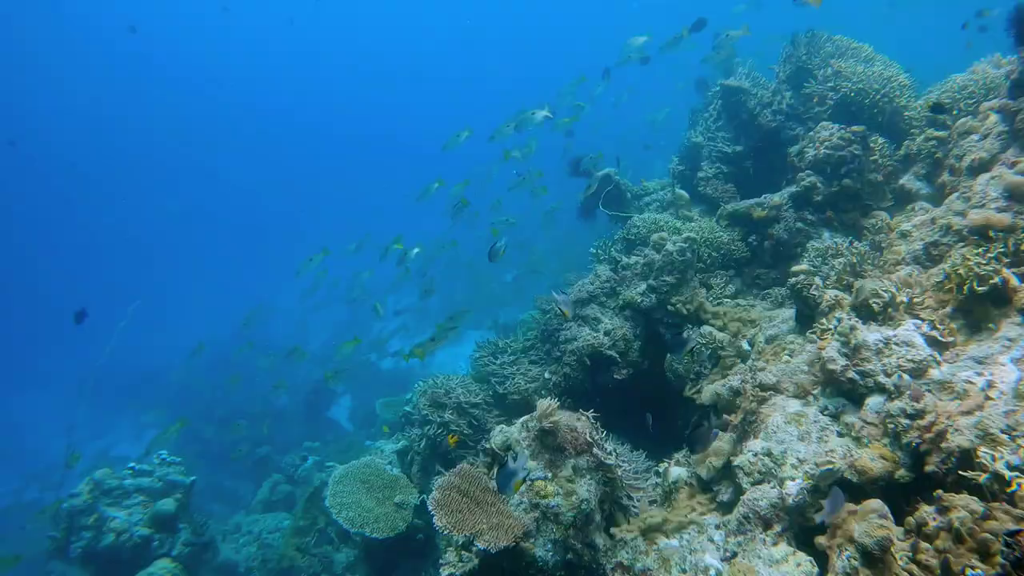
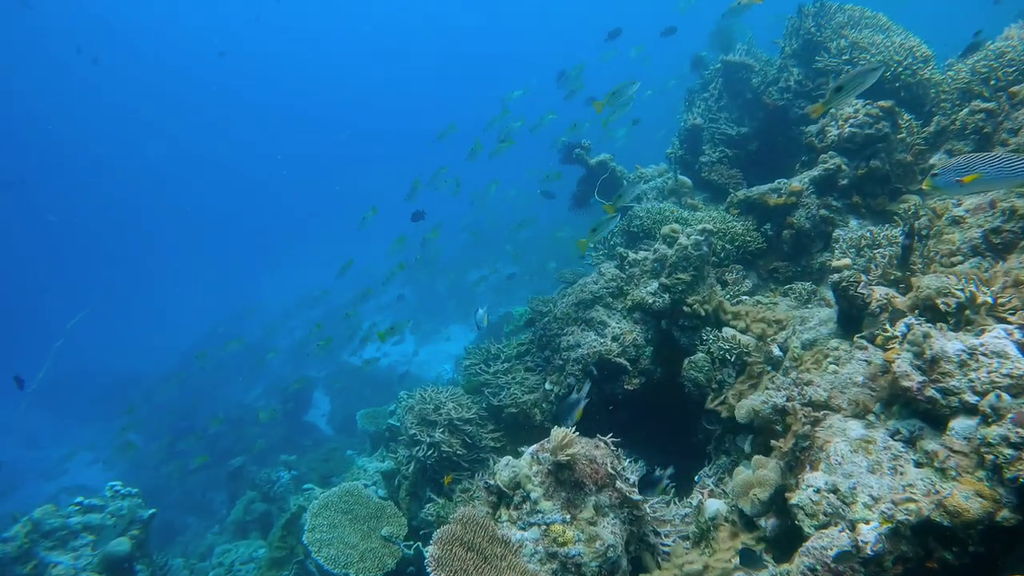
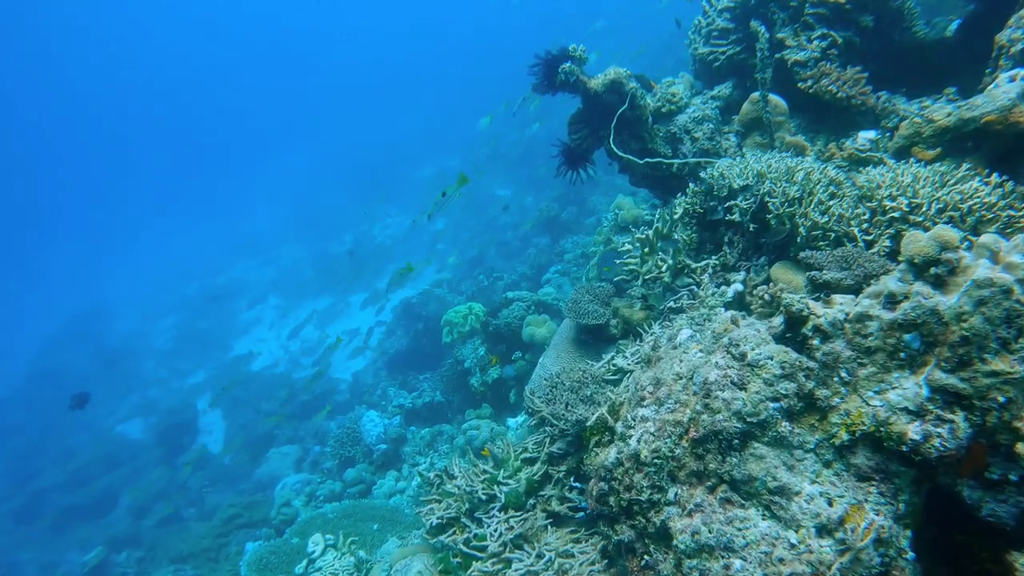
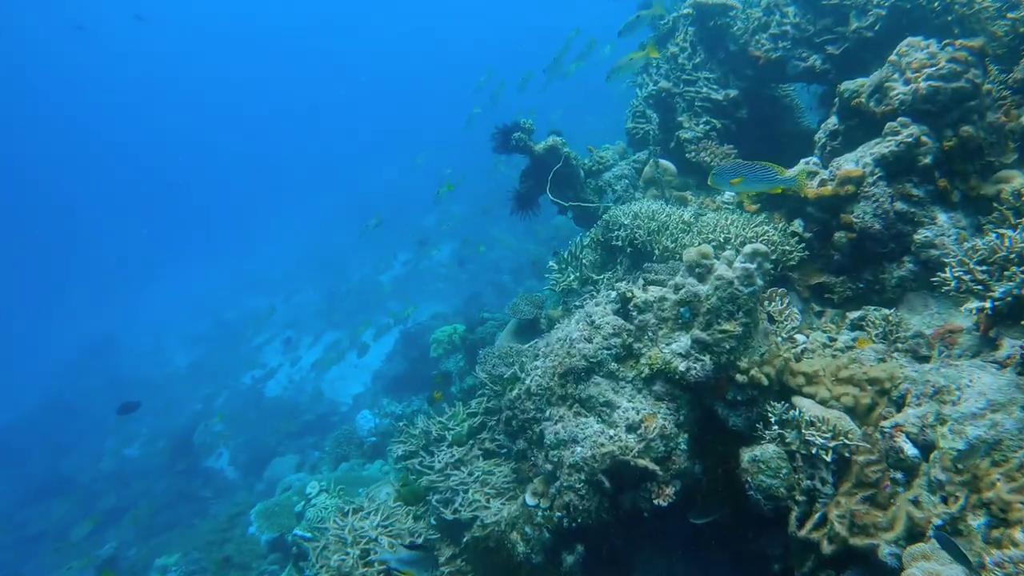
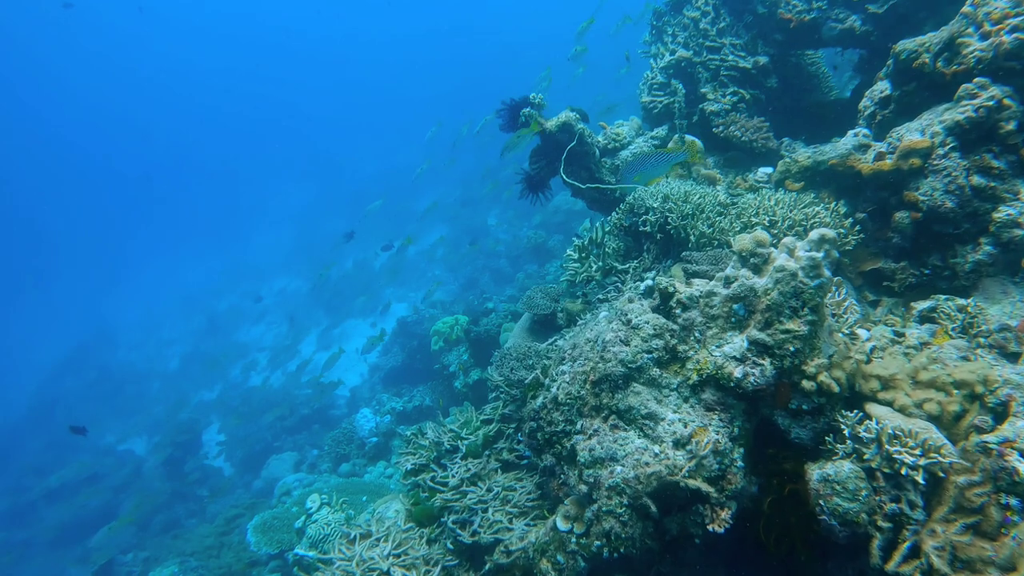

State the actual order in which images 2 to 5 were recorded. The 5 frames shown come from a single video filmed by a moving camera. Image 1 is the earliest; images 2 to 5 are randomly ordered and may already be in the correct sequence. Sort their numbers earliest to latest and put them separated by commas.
2, 4, 5, 3
